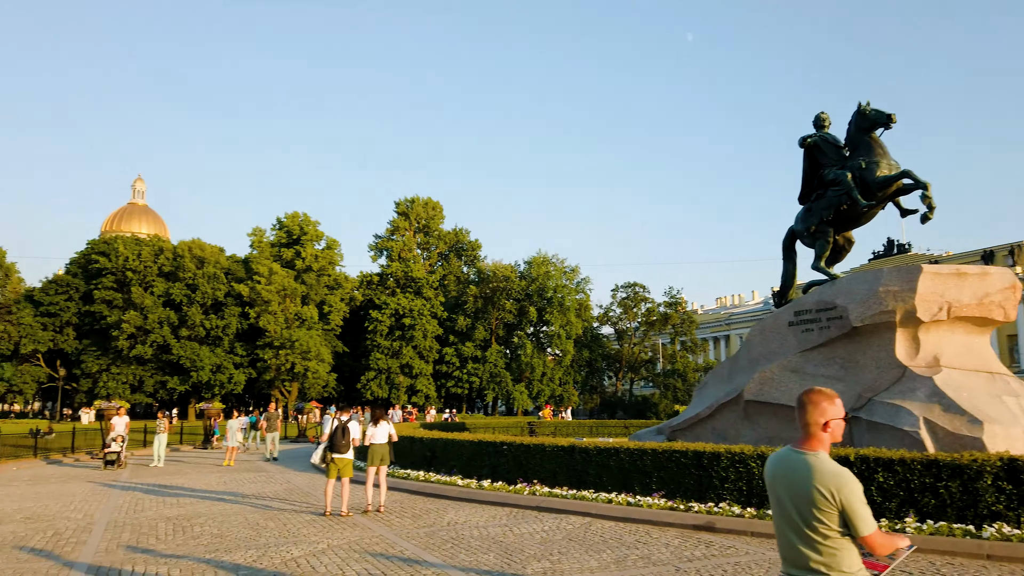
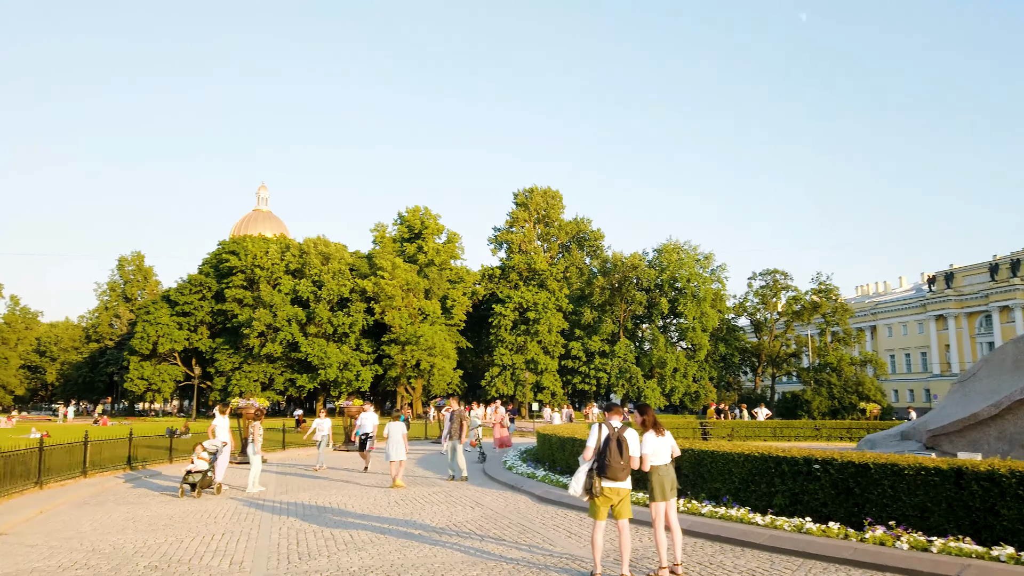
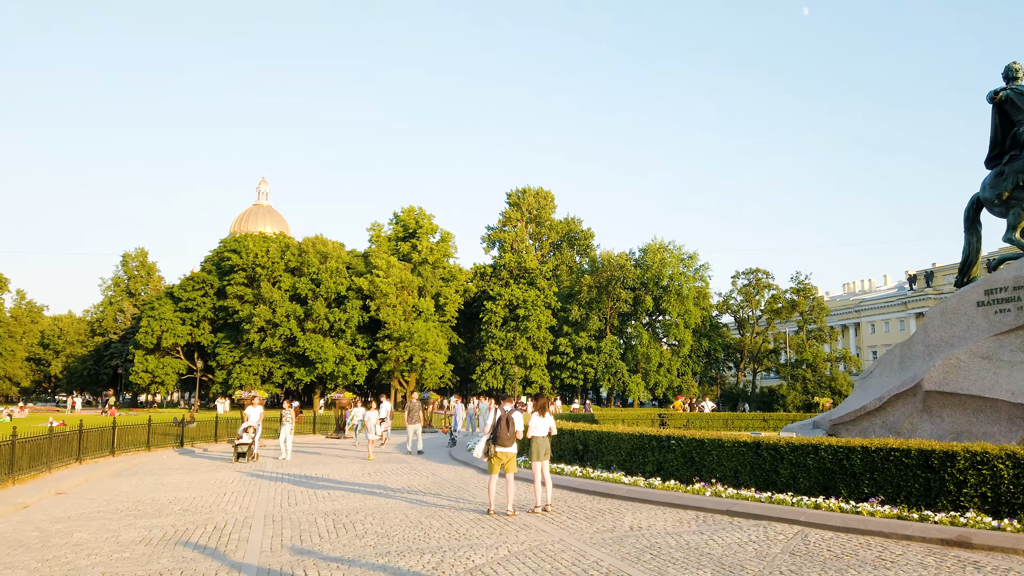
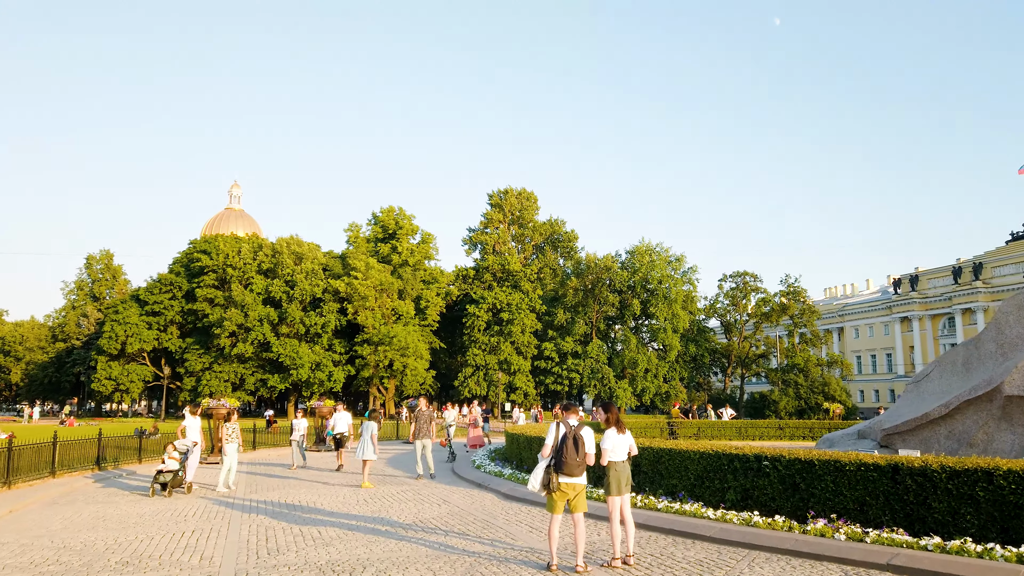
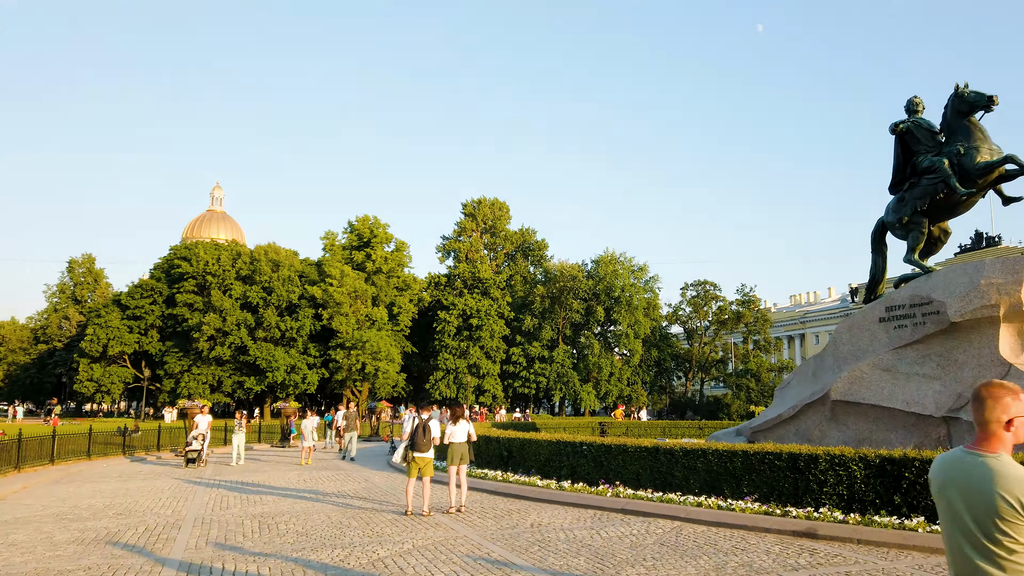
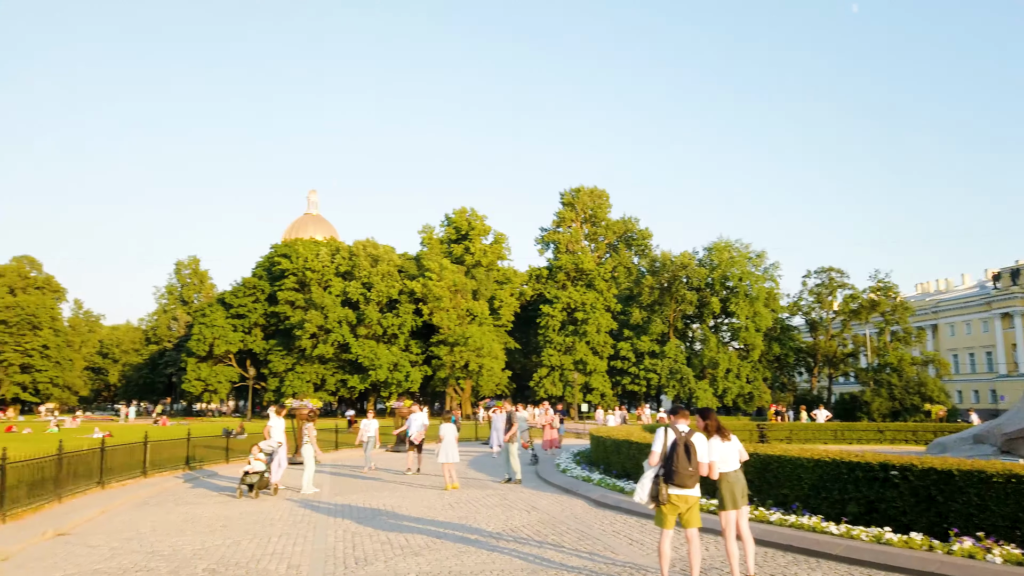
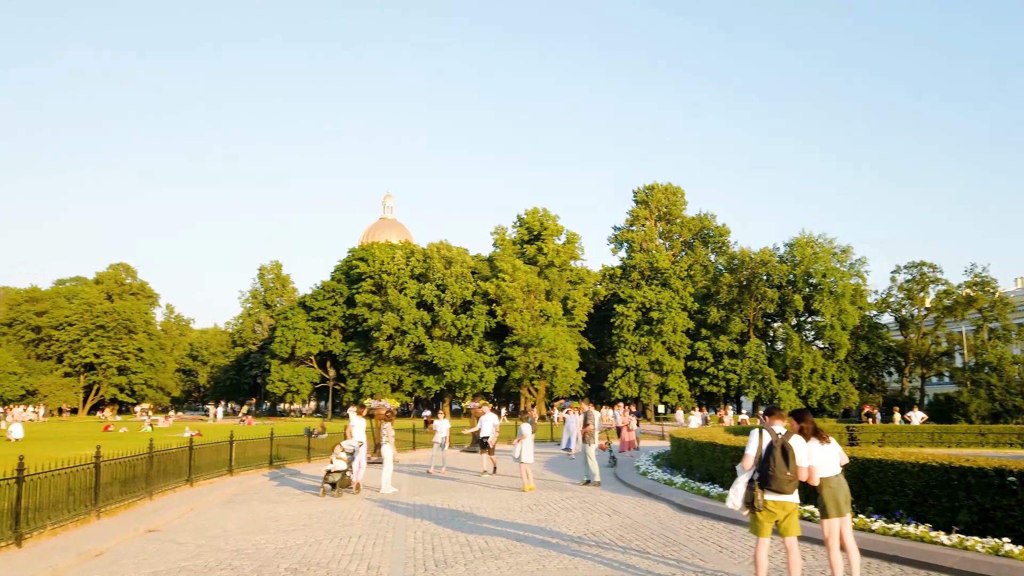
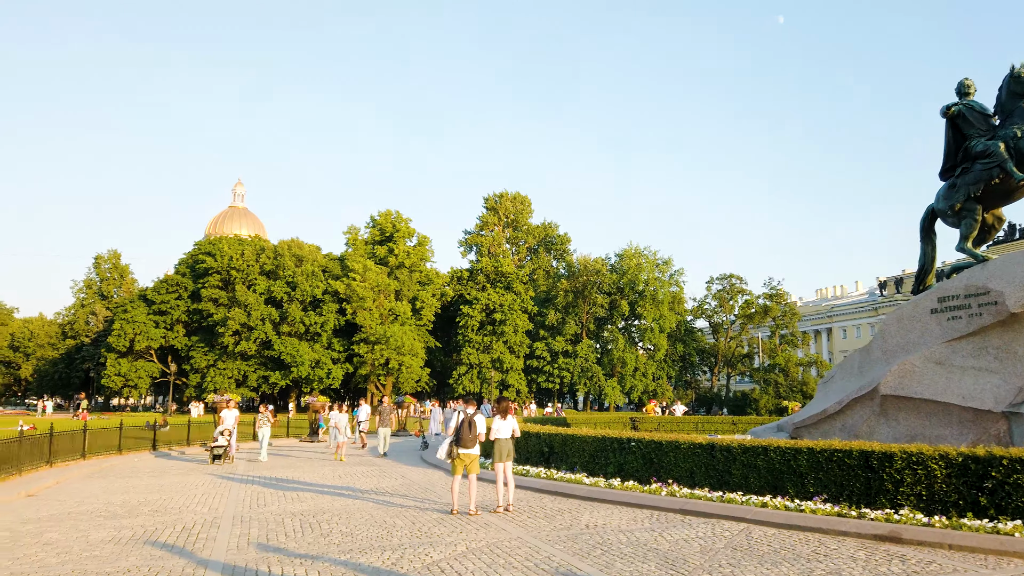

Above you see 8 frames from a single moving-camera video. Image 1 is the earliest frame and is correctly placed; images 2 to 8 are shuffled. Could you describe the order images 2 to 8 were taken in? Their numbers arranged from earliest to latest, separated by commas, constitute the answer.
5, 8, 3, 4, 2, 6, 7
